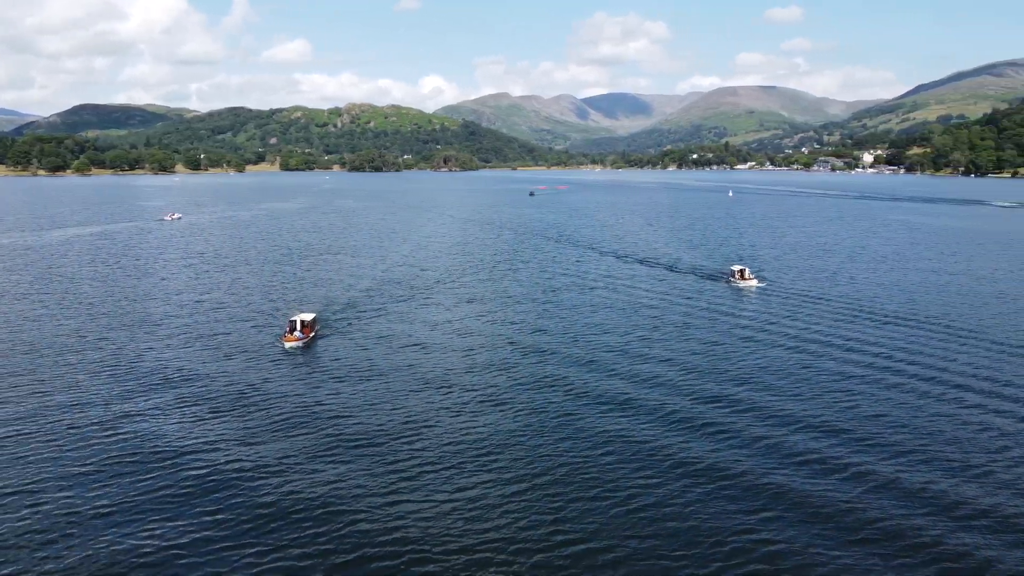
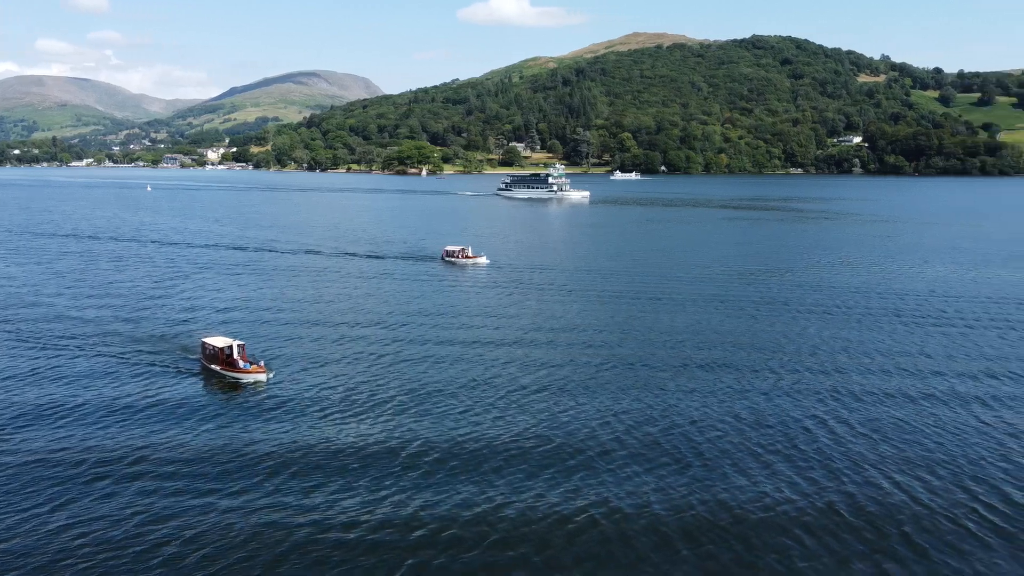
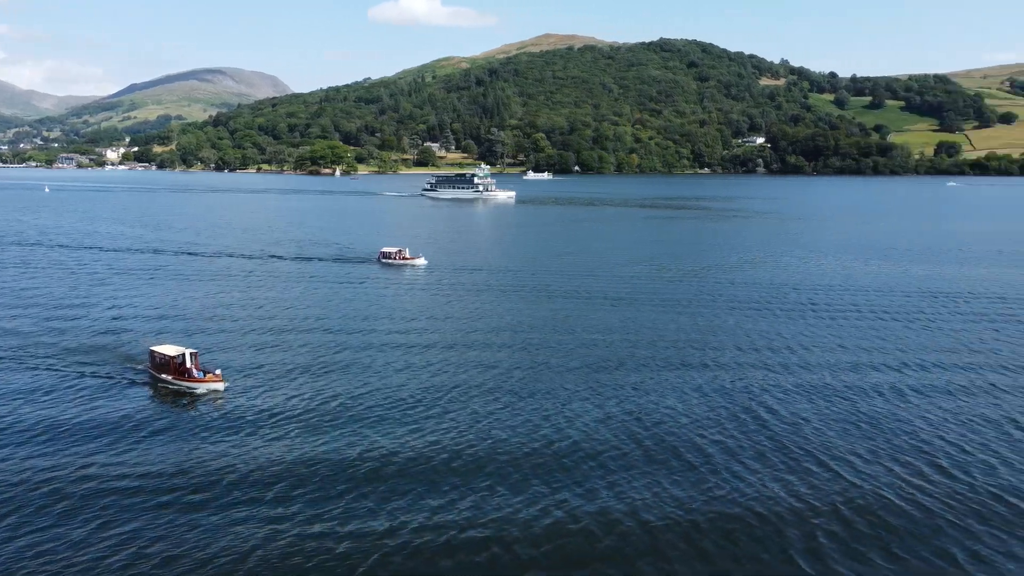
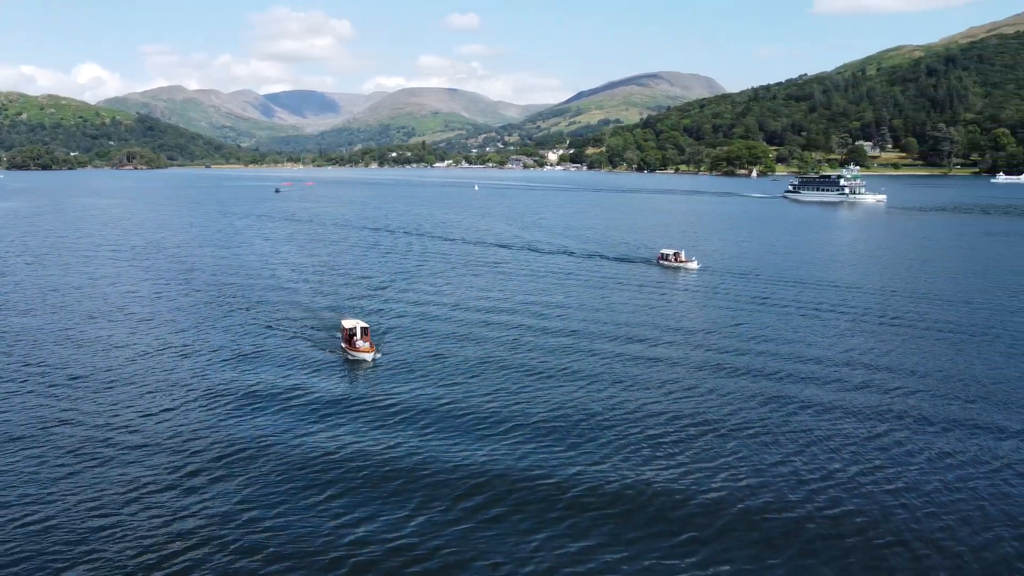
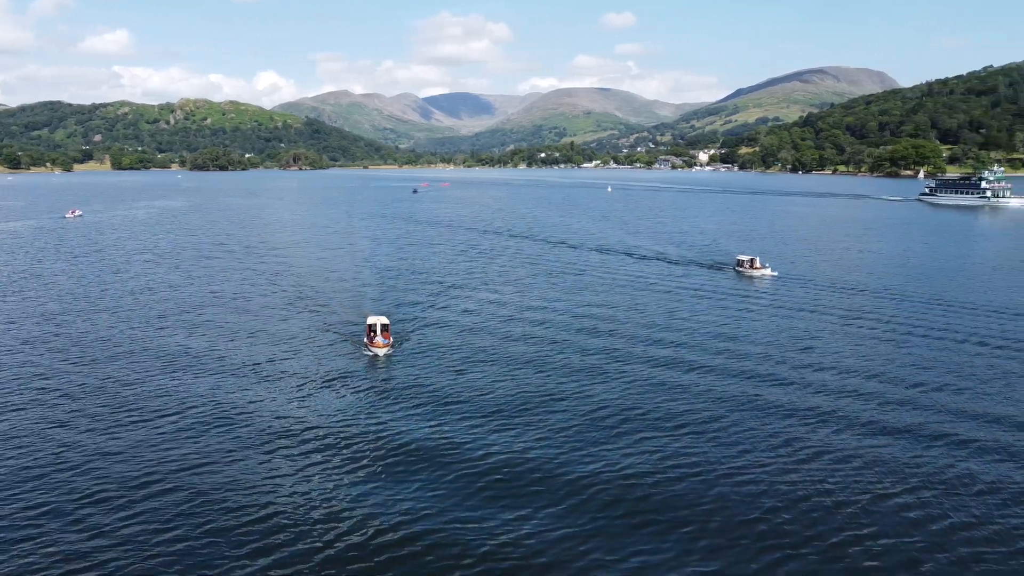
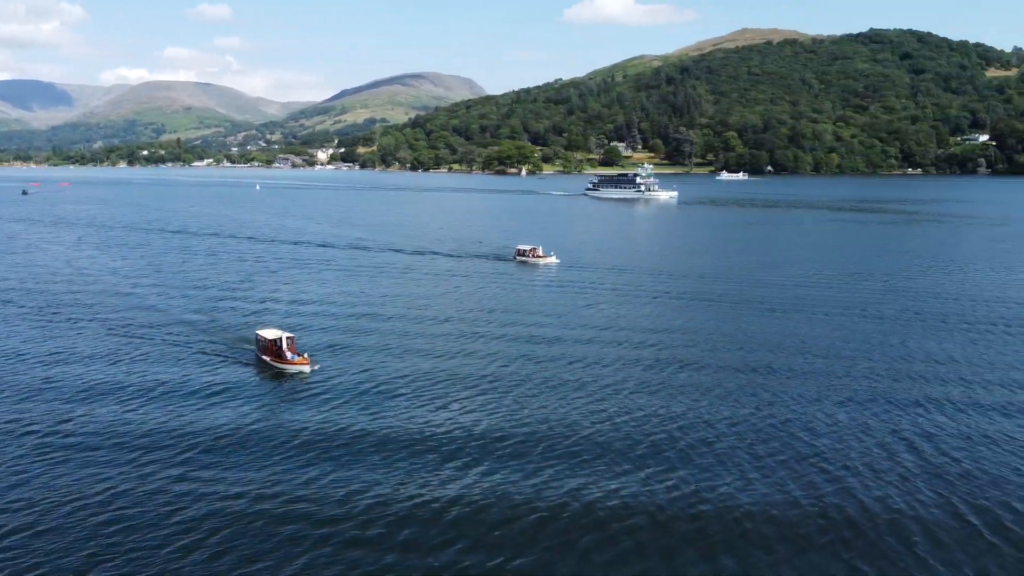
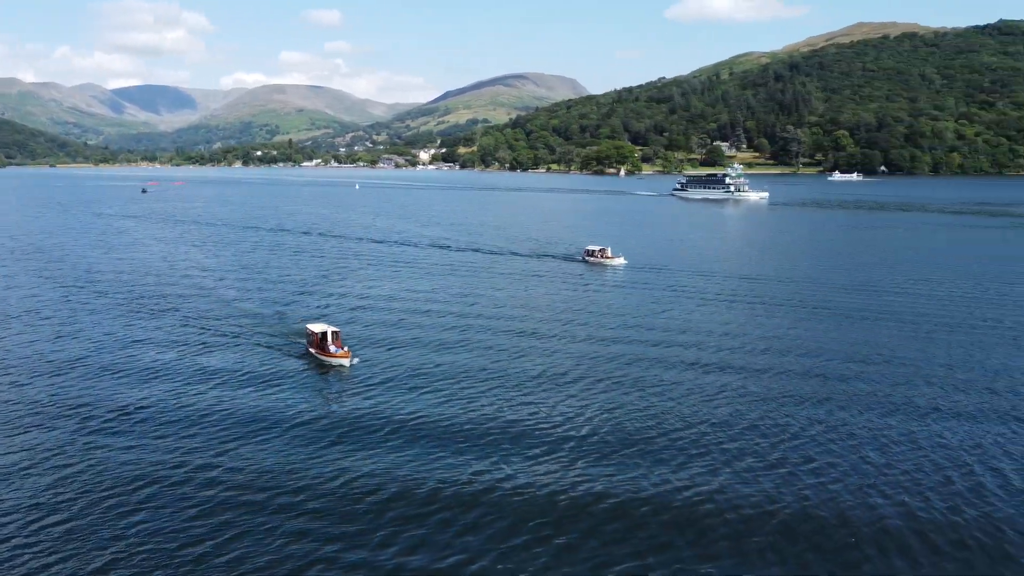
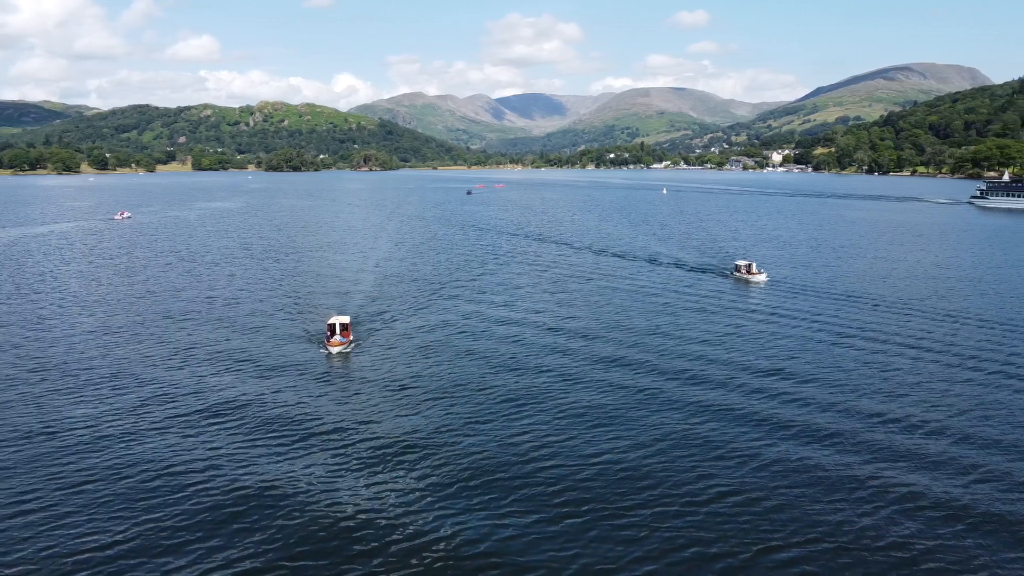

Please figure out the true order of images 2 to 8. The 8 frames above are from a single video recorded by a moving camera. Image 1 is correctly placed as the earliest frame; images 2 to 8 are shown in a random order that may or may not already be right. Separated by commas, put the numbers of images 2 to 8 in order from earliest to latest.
8, 5, 4, 7, 6, 2, 3
